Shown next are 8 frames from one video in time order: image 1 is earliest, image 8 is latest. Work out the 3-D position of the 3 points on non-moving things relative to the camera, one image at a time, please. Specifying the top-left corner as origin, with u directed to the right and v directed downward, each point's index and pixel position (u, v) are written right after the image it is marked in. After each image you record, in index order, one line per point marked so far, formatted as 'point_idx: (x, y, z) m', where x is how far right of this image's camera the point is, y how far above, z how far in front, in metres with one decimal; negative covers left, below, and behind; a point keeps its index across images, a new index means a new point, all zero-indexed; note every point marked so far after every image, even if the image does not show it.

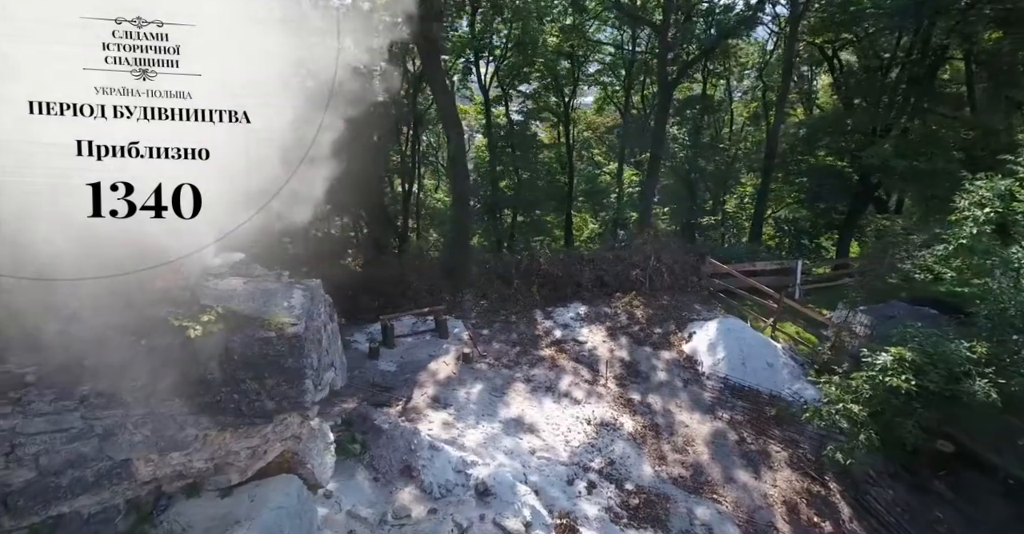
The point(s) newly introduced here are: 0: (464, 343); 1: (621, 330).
0: (-0.9, -1.4, +8.8) m
1: (+2.3, -1.3, +9.8) m
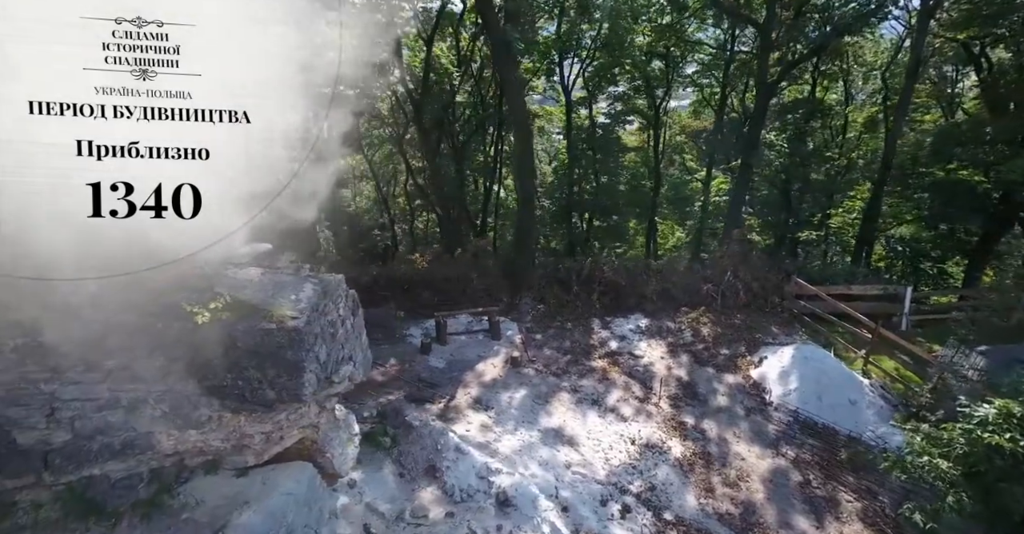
0: (+0.1, -1.5, +8.7) m
1: (+3.4, -1.6, +9.3) m
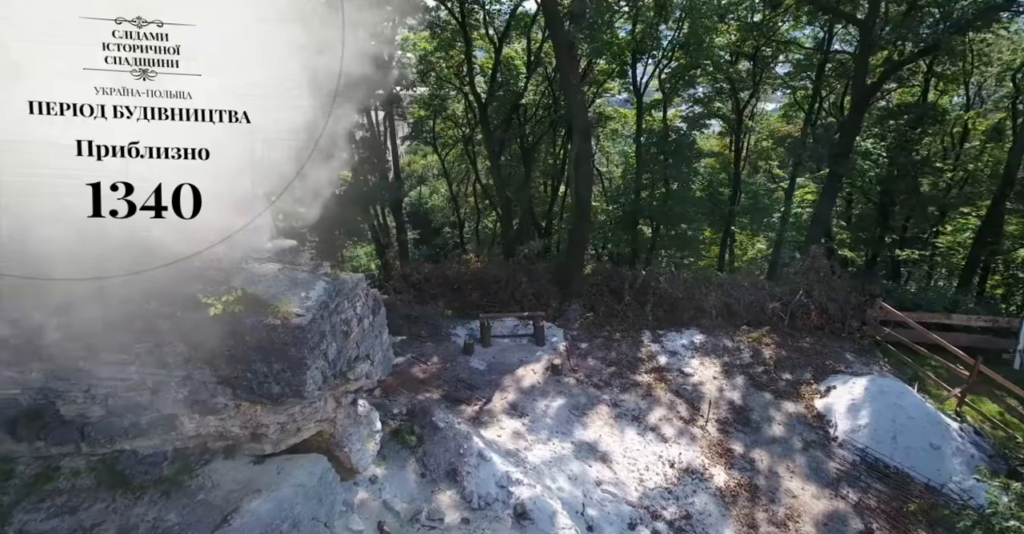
0: (+0.8, -1.6, +8.6) m
1: (+4.2, -1.9, +8.7) m
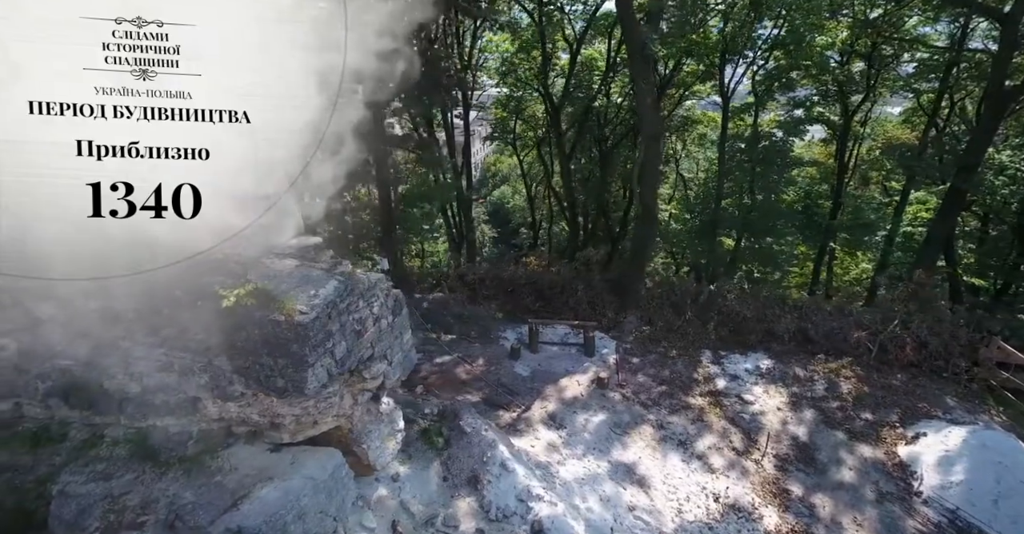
0: (+1.7, -1.7, +8.3) m
1: (+4.9, -2.2, +7.8) m
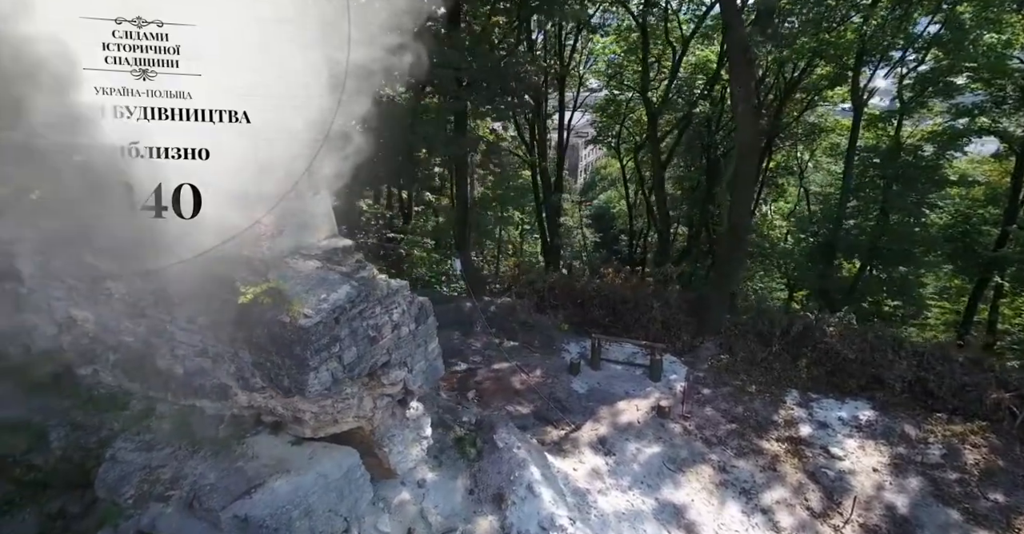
0: (+2.6, -2.1, +7.7) m
1: (+5.7, -2.8, +6.6) m
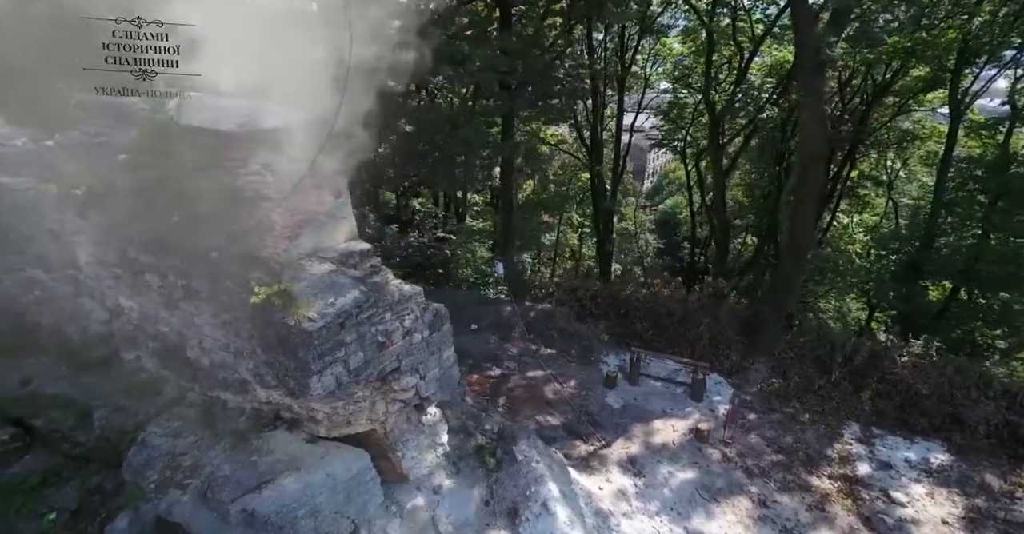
0: (+3.1, -2.3, +7.2) m
1: (+6.0, -3.2, +5.8) m
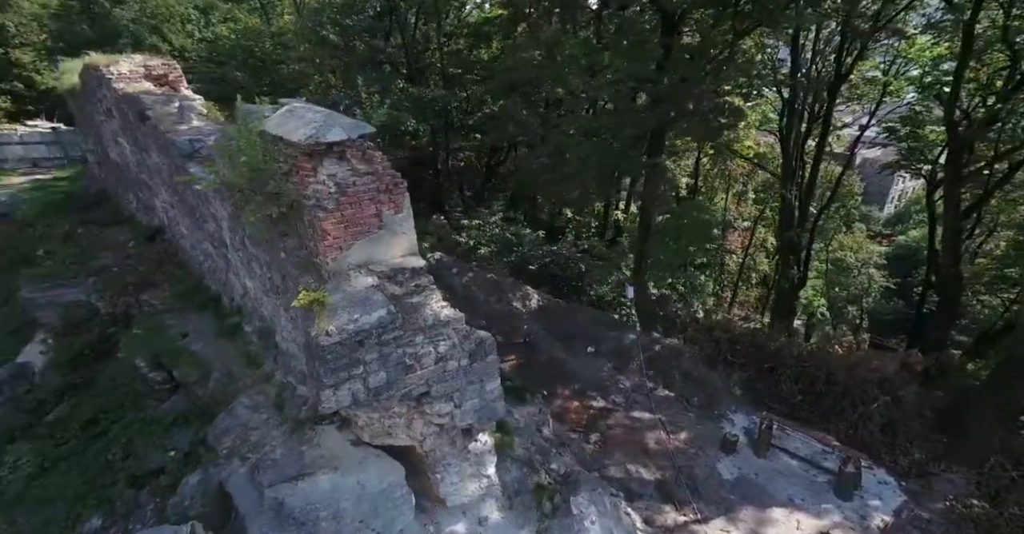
0: (+4.2, -3.1, +5.6) m
1: (+6.3, -4.3, +3.3) m
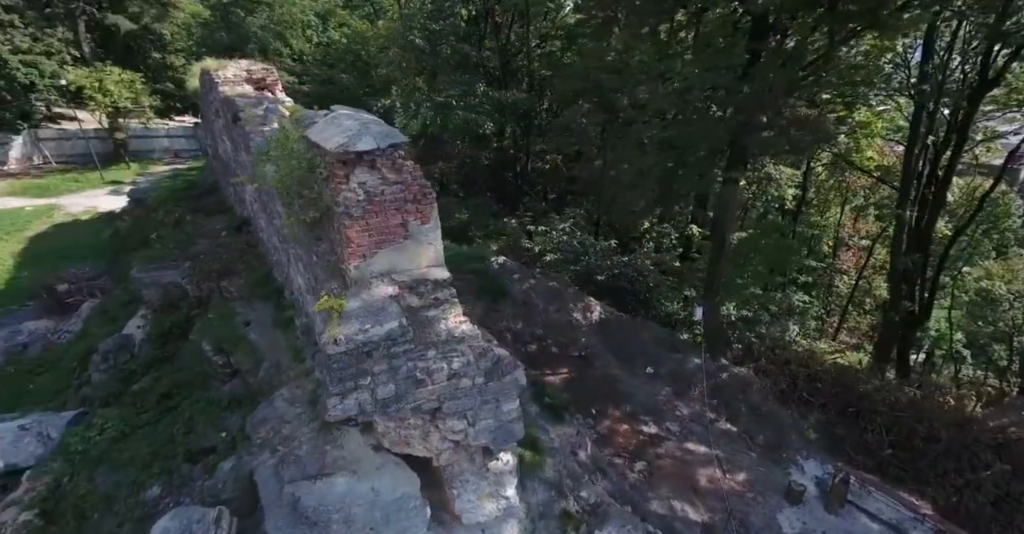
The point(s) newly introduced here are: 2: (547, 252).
0: (+4.4, -3.5, +4.7) m
1: (+6.1, -4.9, +2.1) m
2: (+0.8, +0.4, +11.1) m
